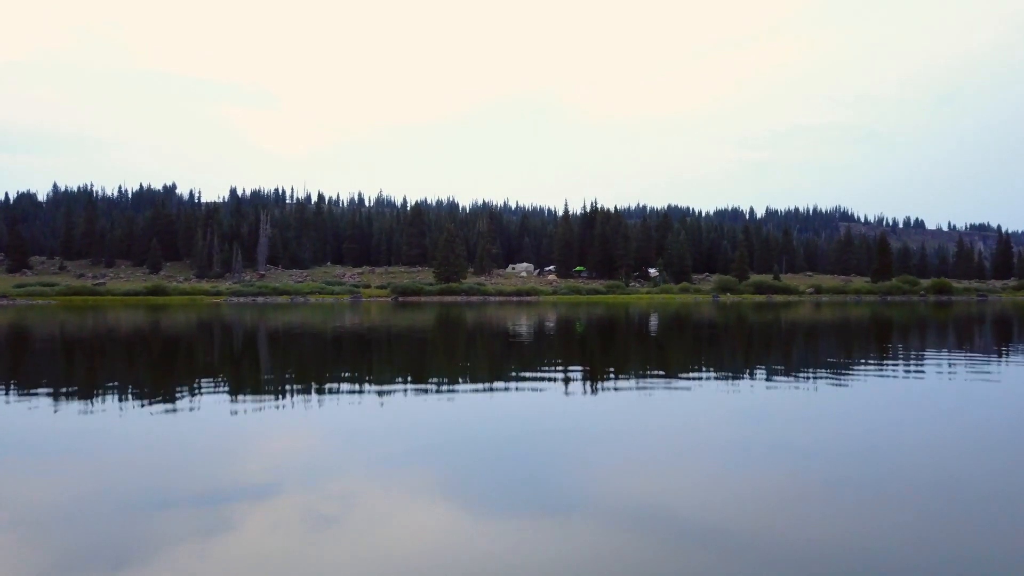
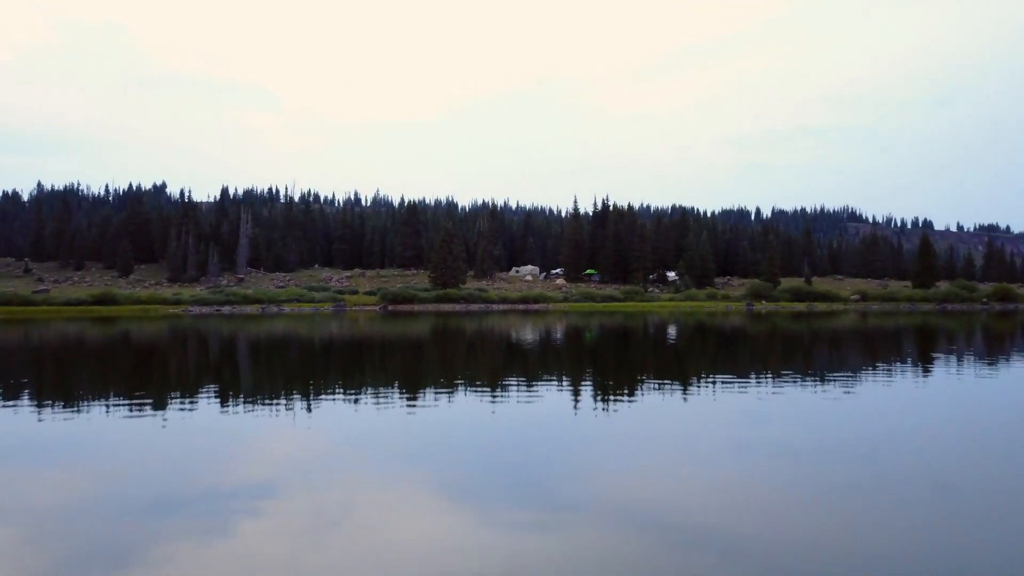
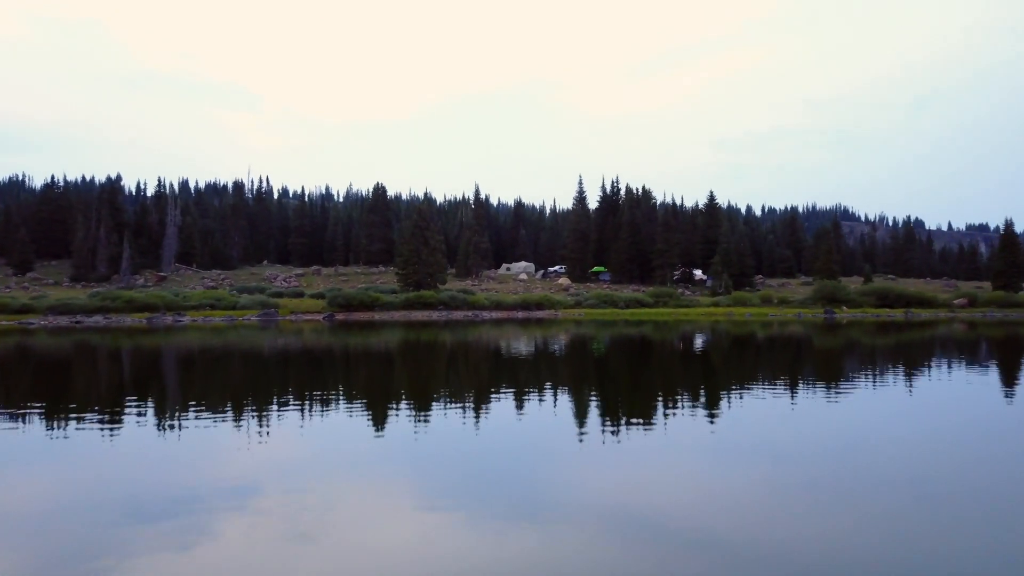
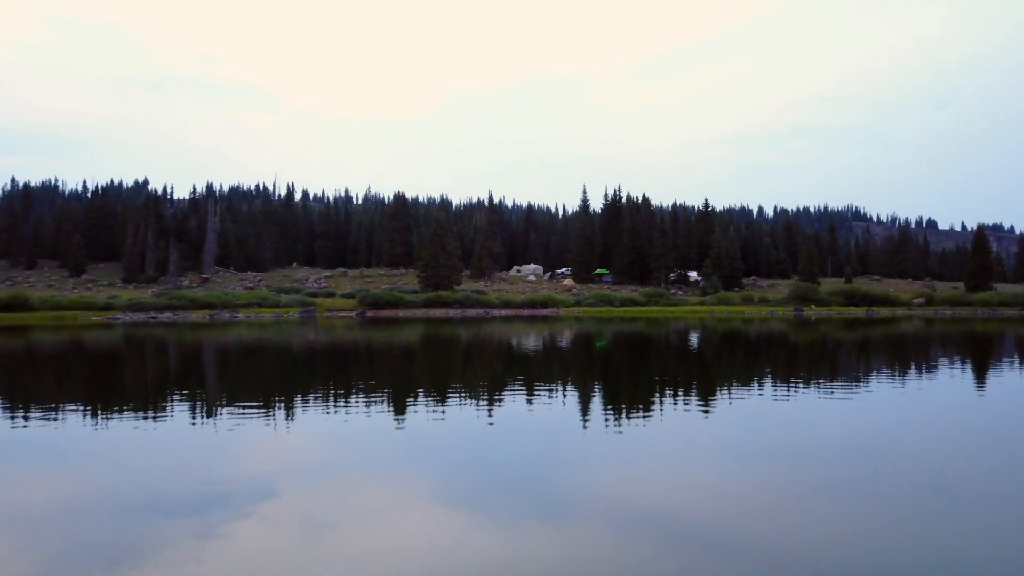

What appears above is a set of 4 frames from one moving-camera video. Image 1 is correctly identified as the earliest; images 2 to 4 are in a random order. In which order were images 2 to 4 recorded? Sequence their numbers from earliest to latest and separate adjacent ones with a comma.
2, 4, 3
